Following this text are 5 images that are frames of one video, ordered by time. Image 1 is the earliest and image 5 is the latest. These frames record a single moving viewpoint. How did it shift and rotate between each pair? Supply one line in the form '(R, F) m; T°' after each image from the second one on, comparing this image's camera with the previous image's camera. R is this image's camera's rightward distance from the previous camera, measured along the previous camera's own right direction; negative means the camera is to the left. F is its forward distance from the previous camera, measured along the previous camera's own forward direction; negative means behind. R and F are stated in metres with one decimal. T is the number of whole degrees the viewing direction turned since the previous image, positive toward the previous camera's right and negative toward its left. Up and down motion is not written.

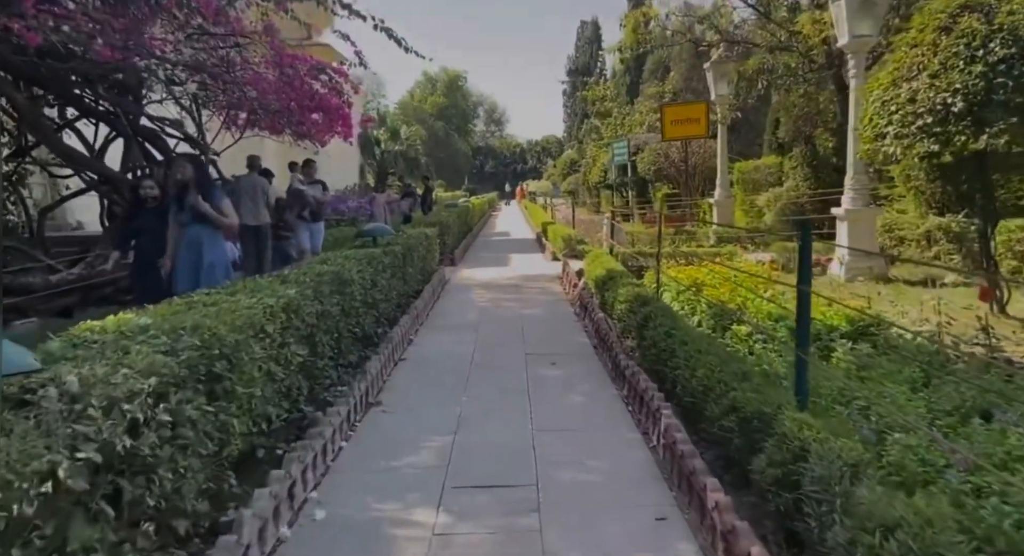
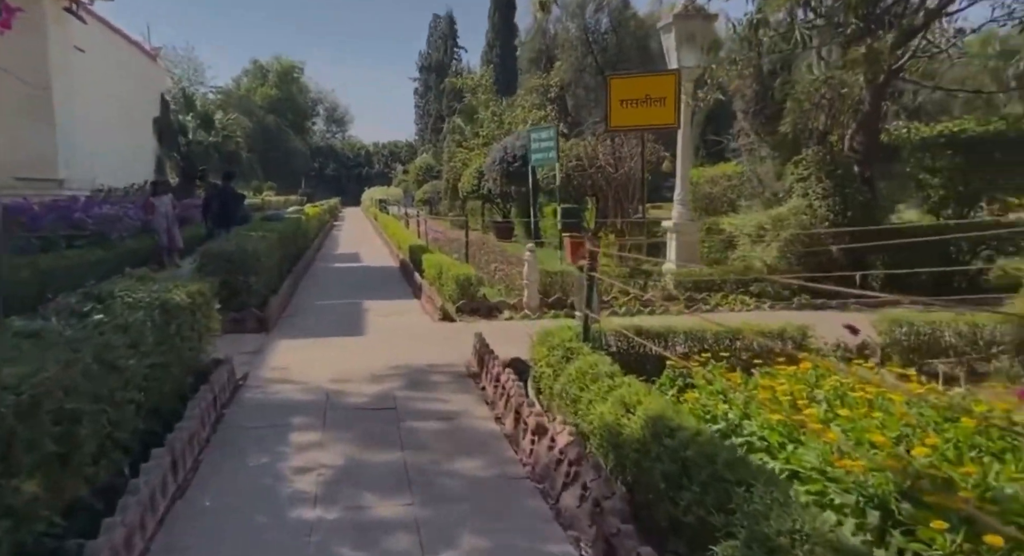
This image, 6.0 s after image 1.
(-0.2, +4.6) m; +14°
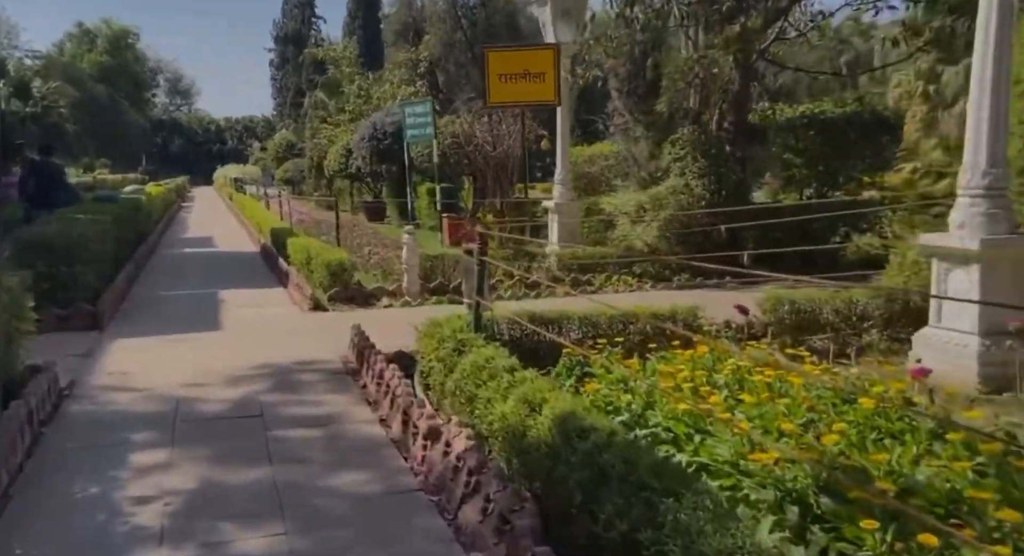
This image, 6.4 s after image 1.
(-0.1, +0.3) m; +11°
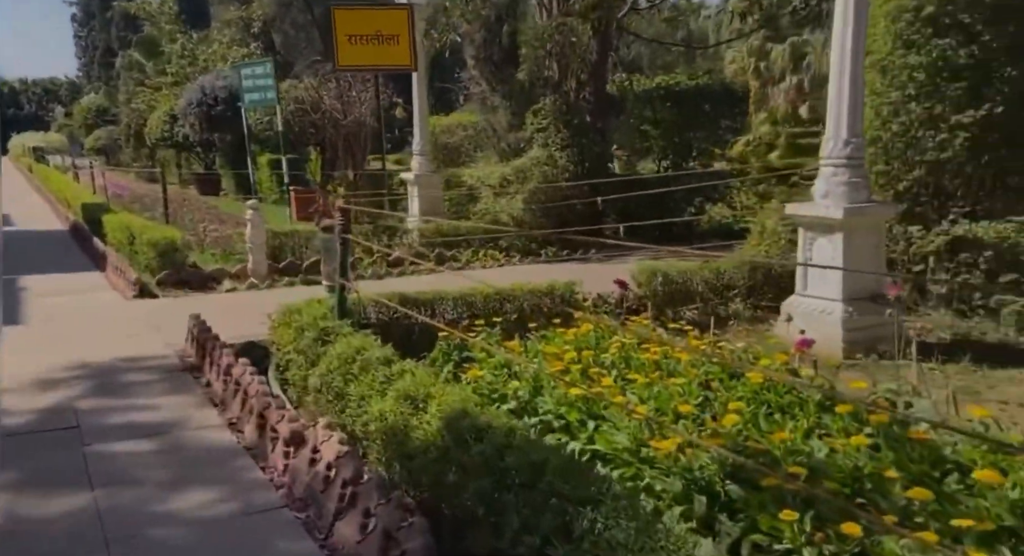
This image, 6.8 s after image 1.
(-0.1, +0.3) m; +13°
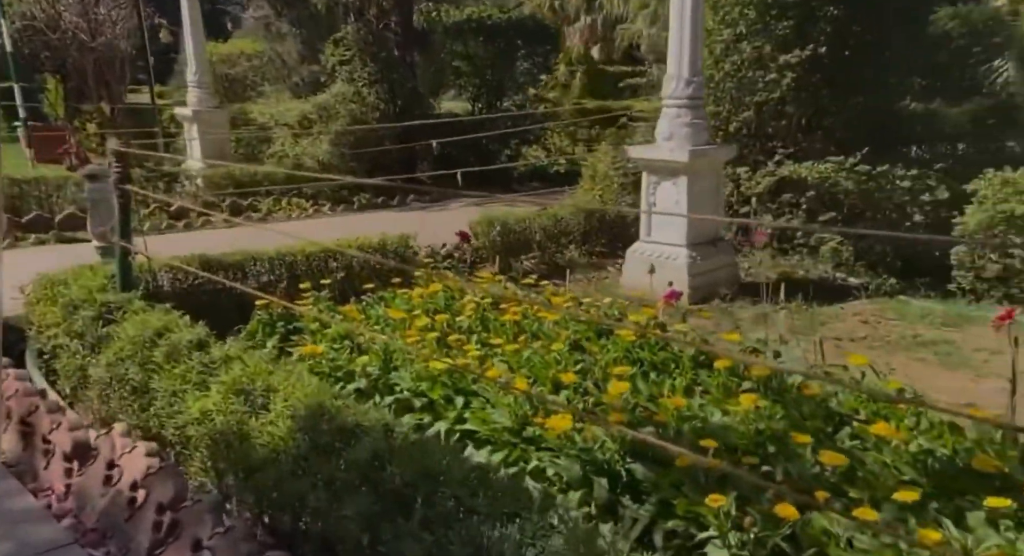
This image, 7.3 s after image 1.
(-0.2, +0.4) m; +17°
